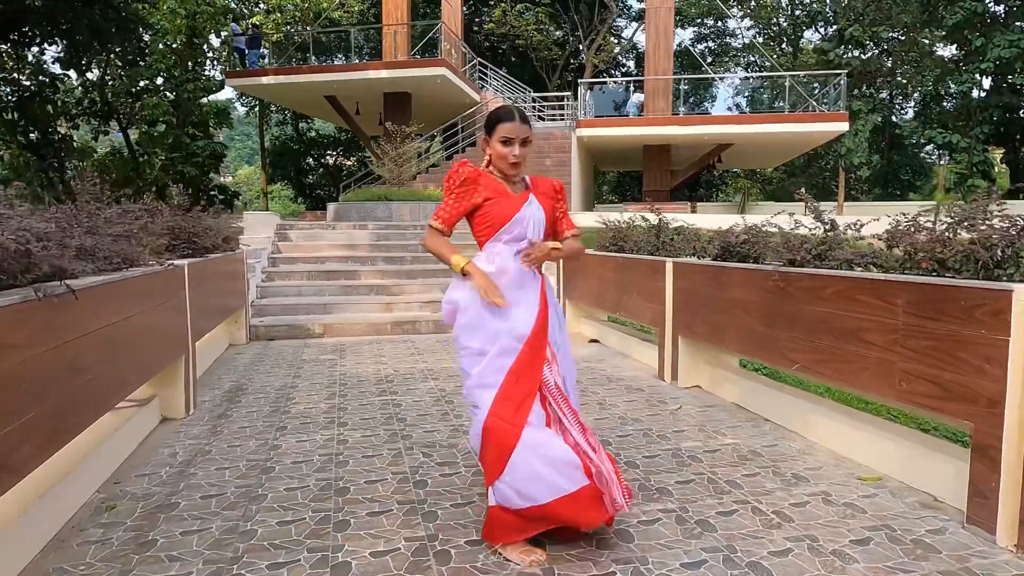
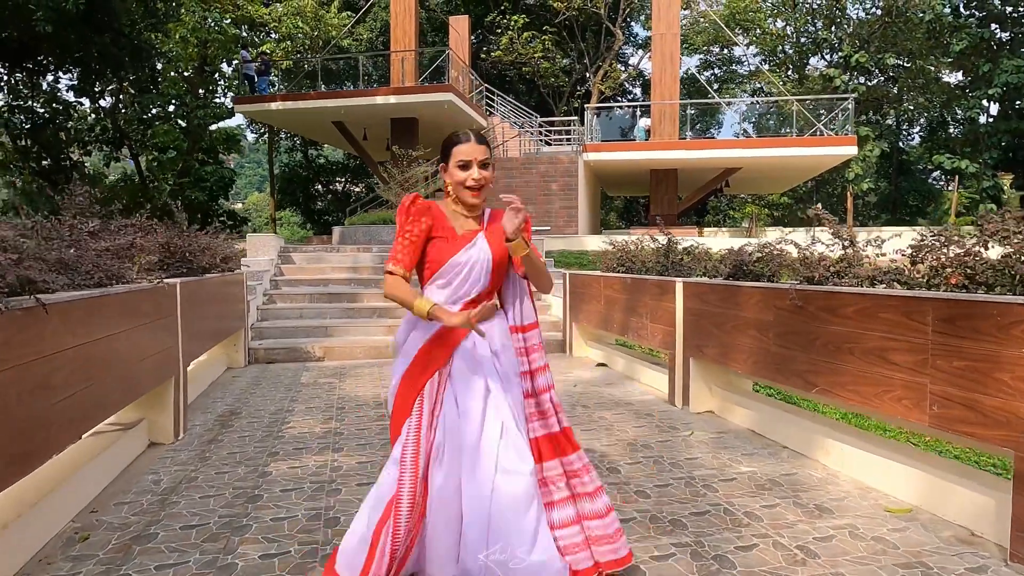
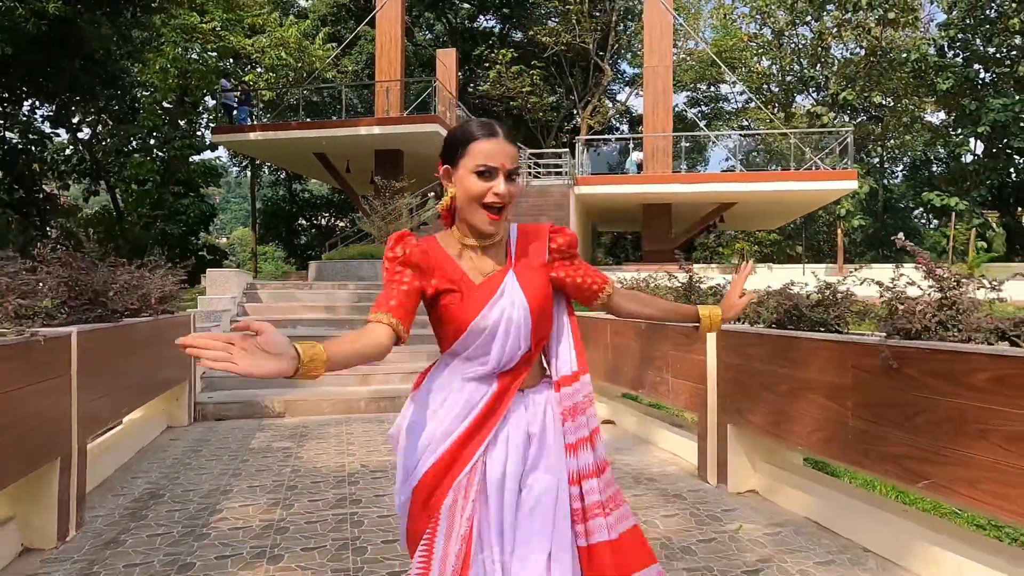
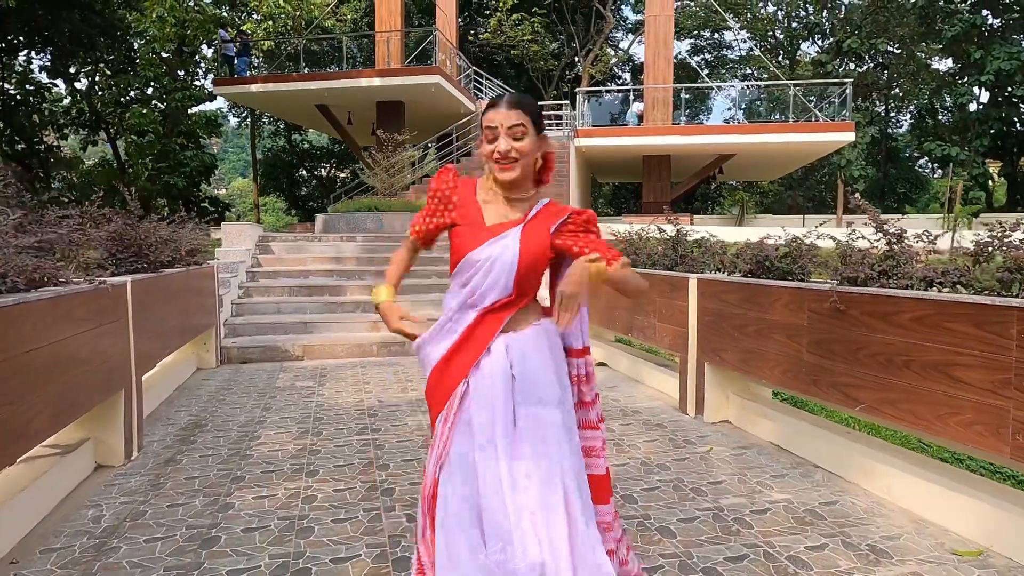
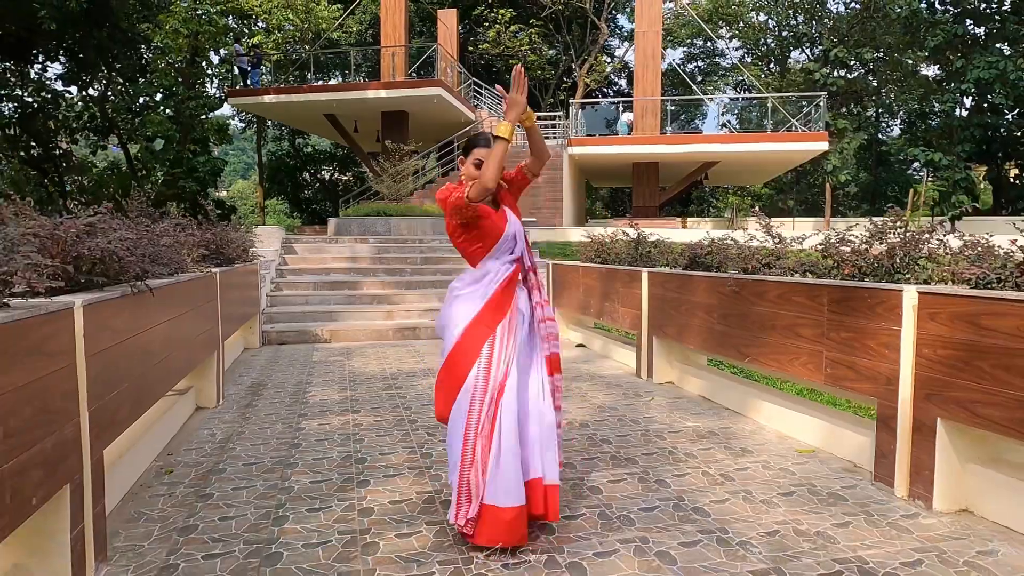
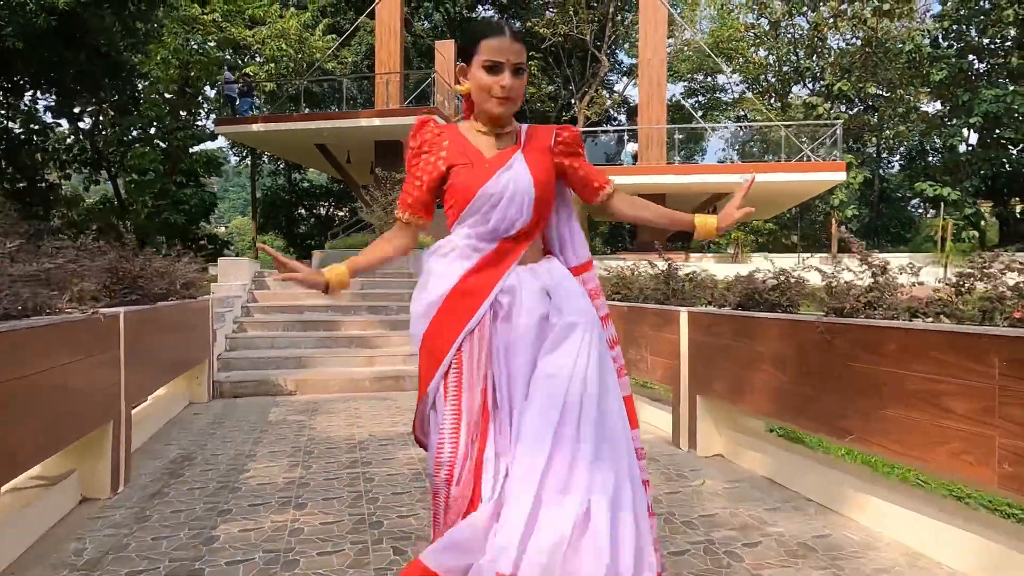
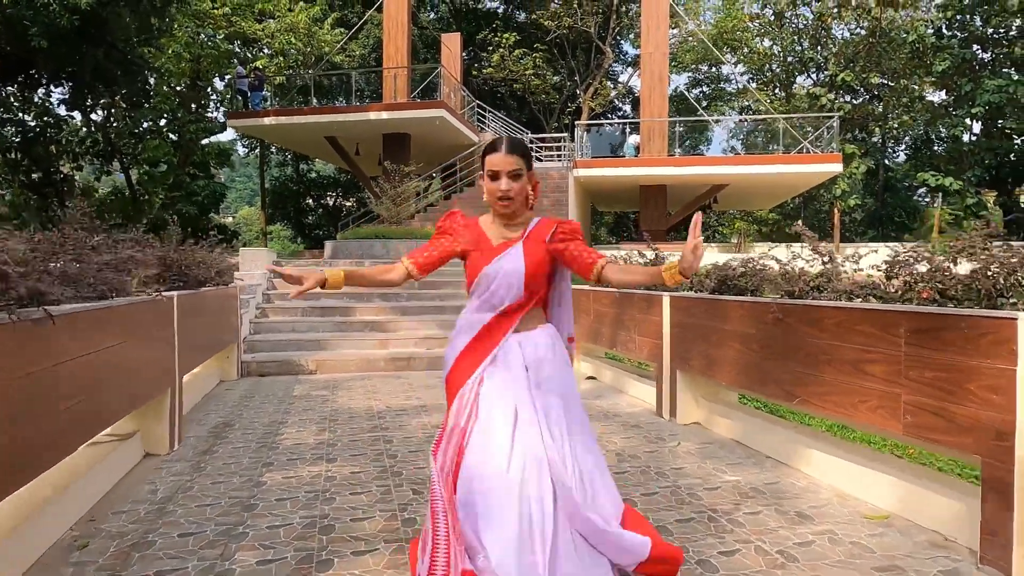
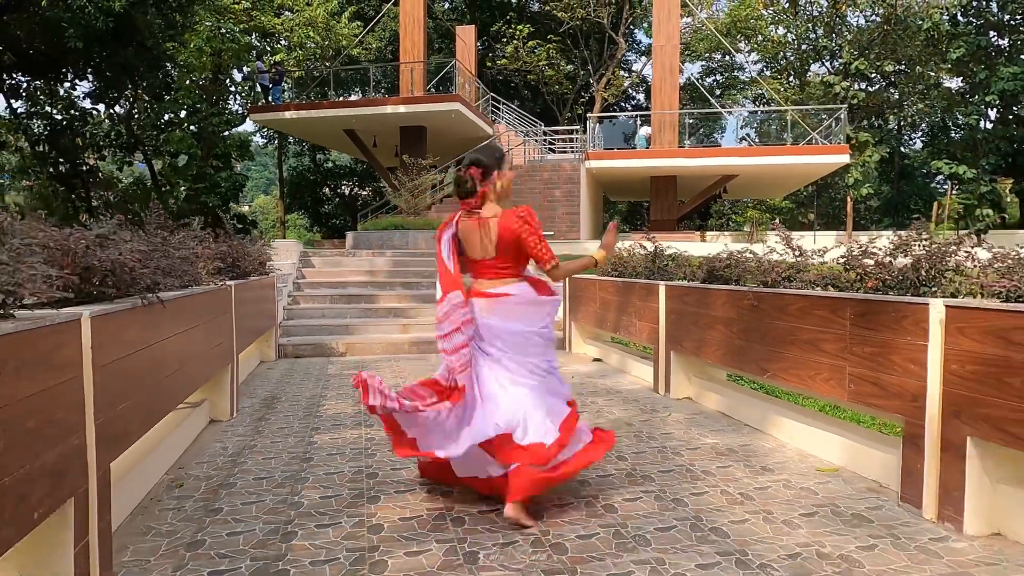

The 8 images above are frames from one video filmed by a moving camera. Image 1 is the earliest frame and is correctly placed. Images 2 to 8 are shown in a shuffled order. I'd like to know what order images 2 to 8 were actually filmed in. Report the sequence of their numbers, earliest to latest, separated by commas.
4, 5, 2, 8, 7, 6, 3
